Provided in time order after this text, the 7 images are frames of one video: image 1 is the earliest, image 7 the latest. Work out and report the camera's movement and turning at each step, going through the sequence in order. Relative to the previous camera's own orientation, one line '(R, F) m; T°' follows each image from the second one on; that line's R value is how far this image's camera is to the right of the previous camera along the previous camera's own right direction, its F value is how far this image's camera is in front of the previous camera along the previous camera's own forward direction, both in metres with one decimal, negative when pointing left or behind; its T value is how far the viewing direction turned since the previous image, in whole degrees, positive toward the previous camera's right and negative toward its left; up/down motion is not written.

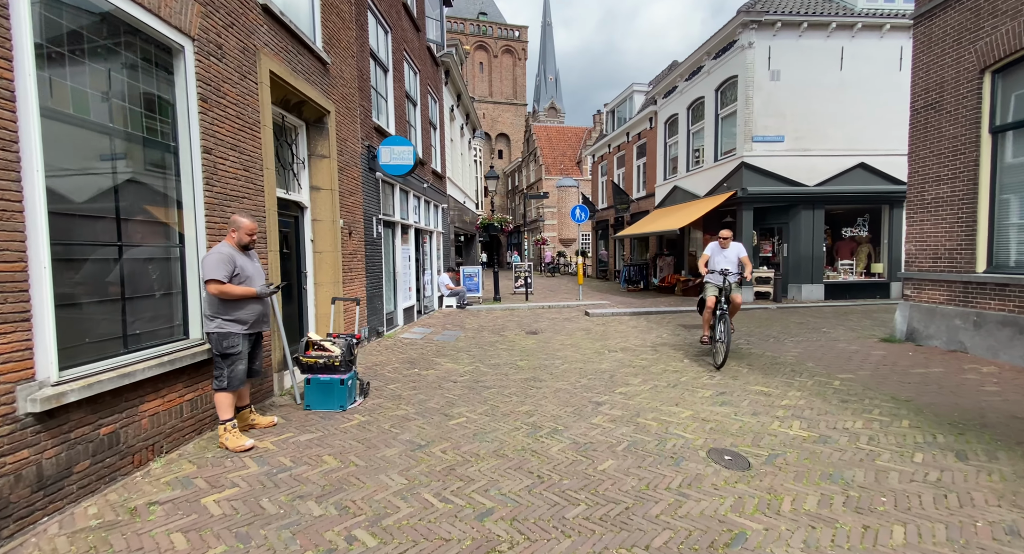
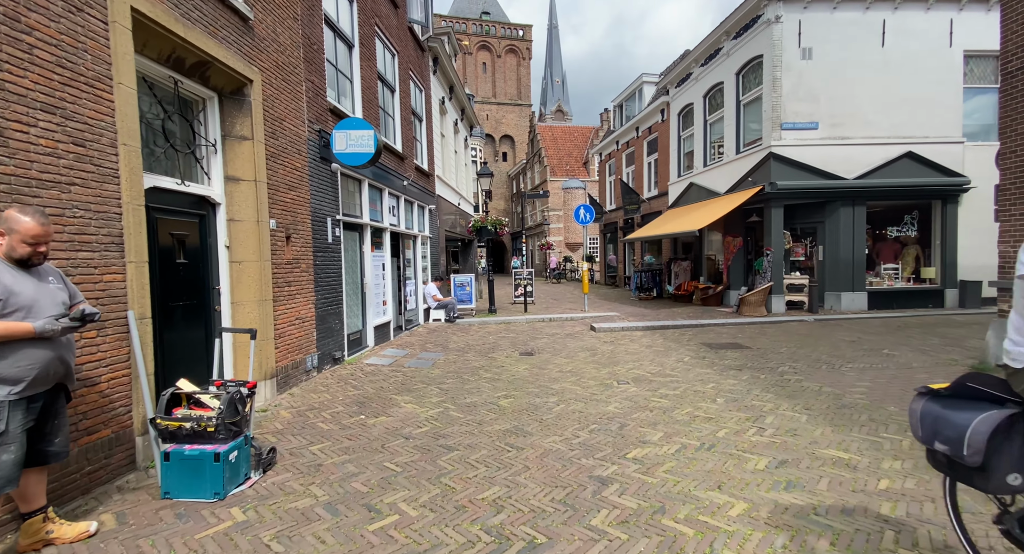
(+0.3, +1.5) m; -1°
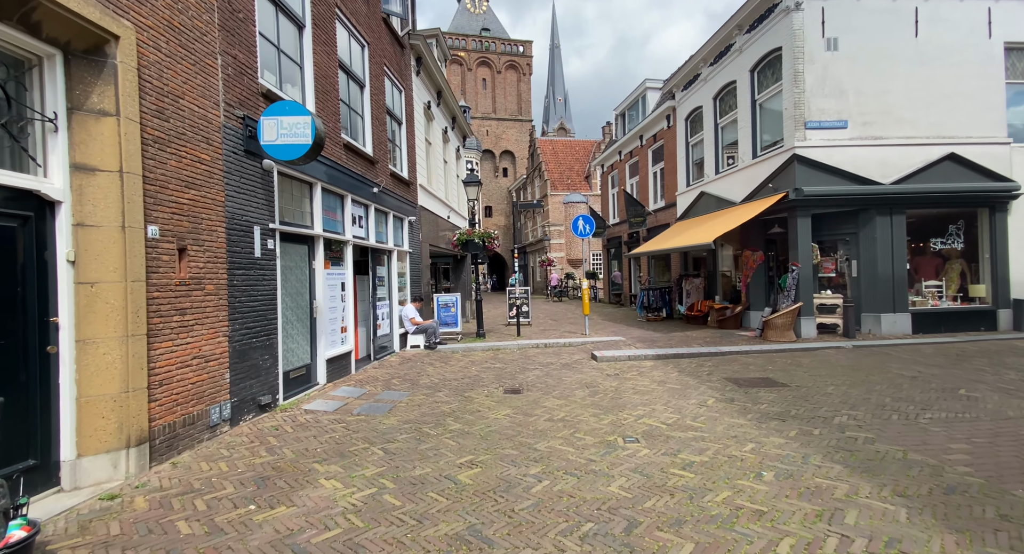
(+0.3, +1.4) m; -1°
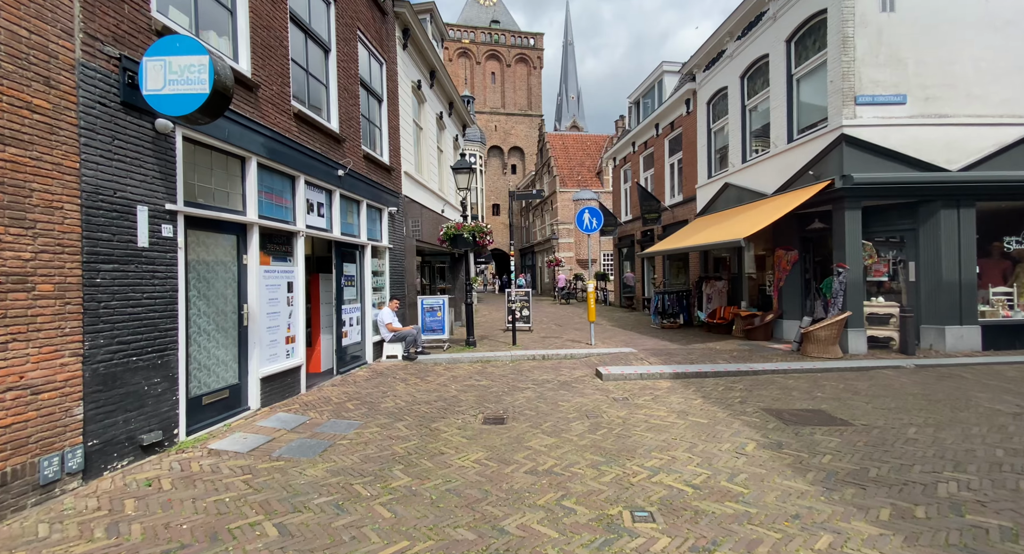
(+0.4, +1.4) m; -1°
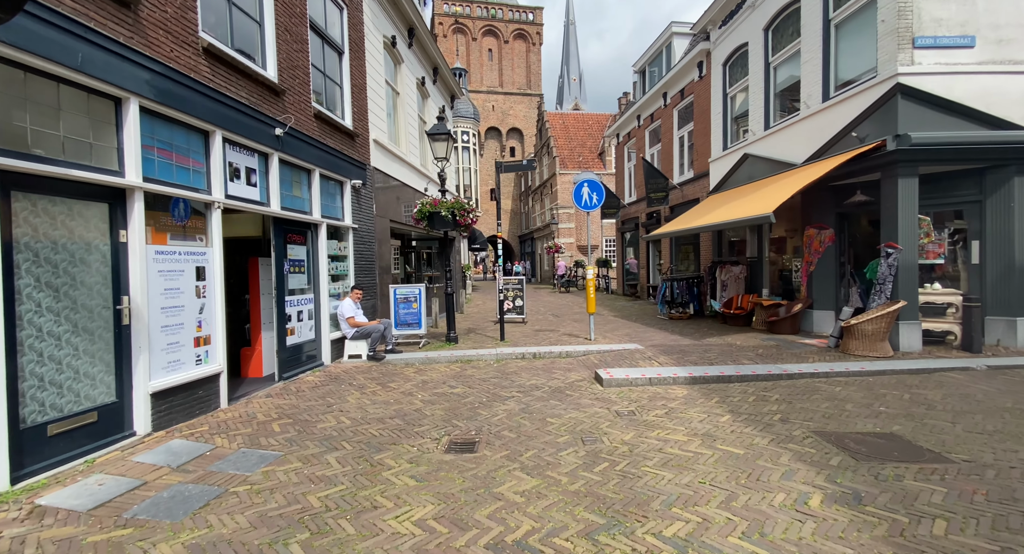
(+0.3, +1.4) m; 0°
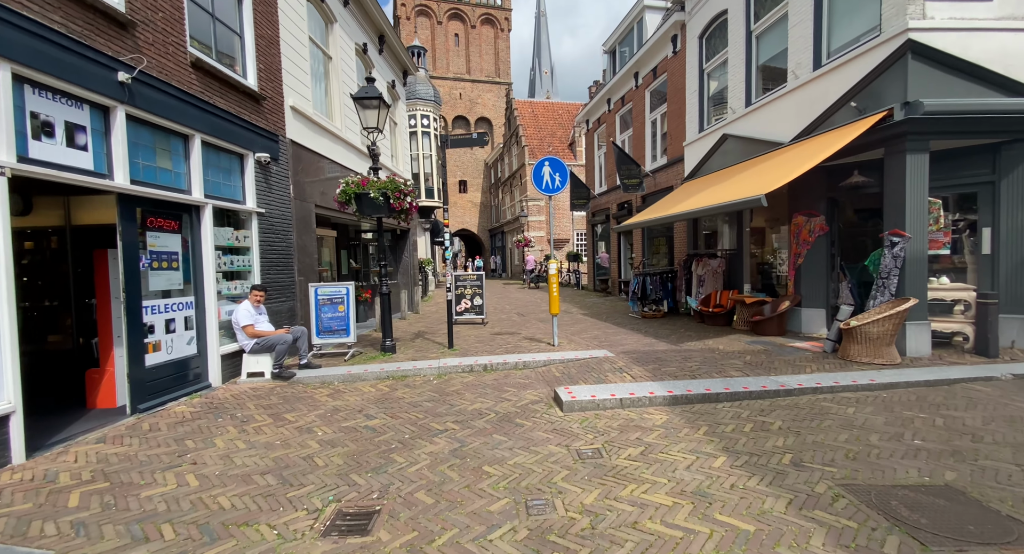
(+0.4, +1.3) m; +3°
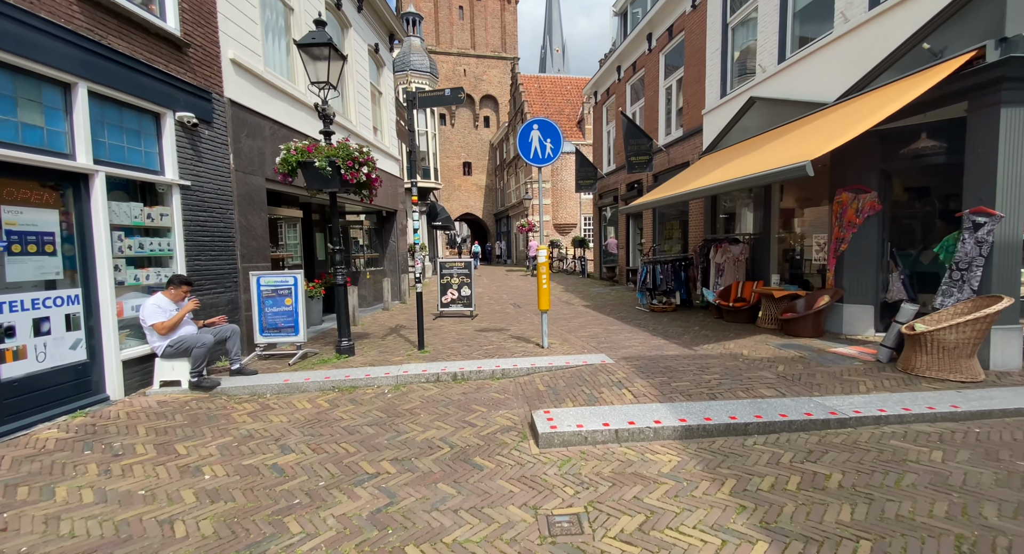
(+0.4, +1.2) m; -1°
